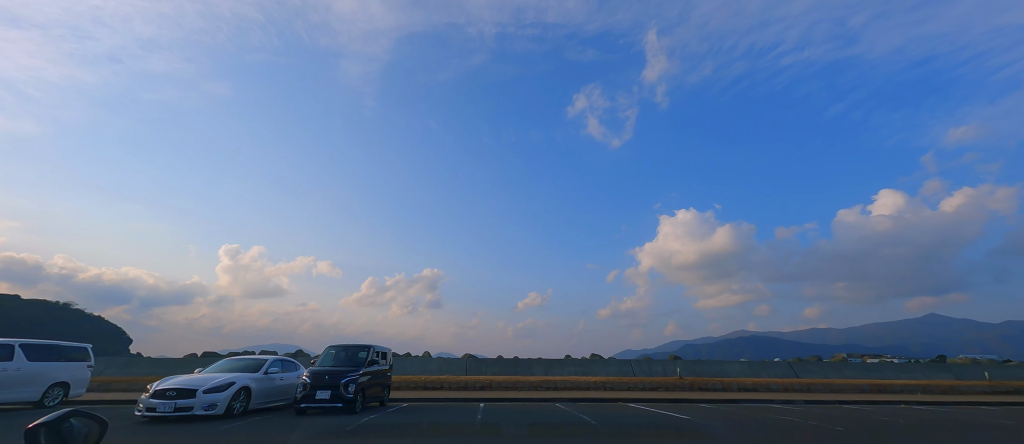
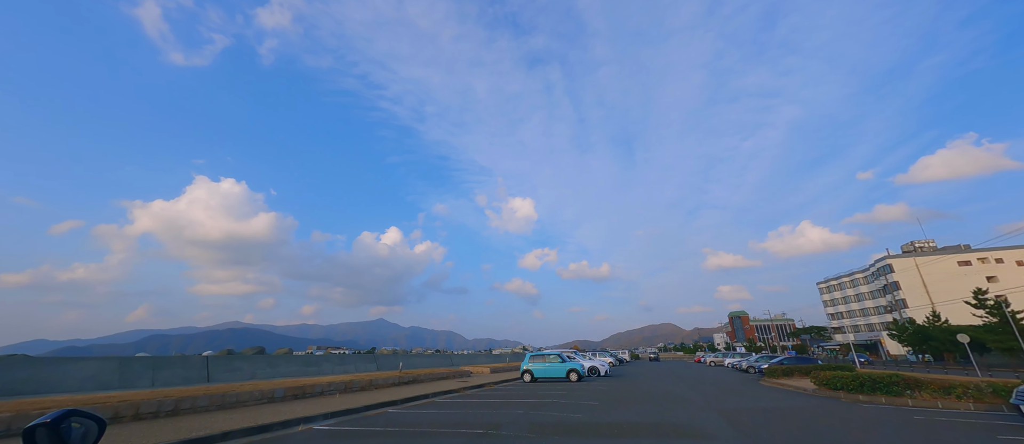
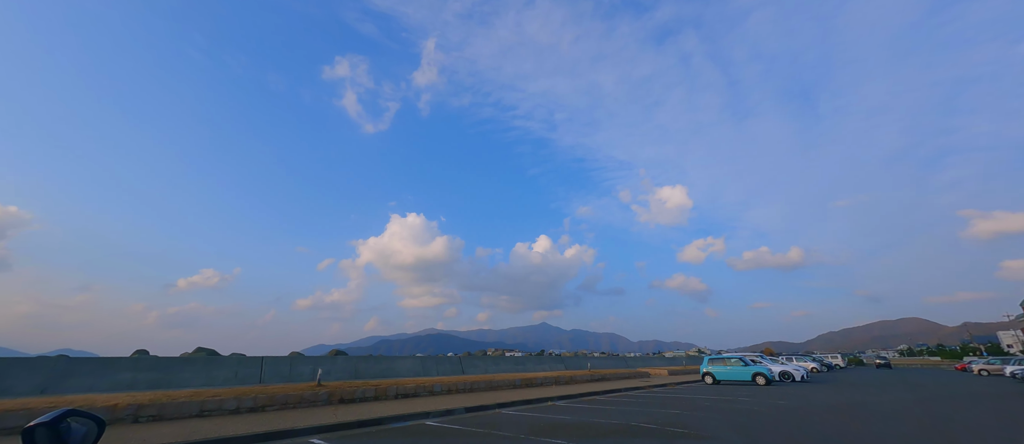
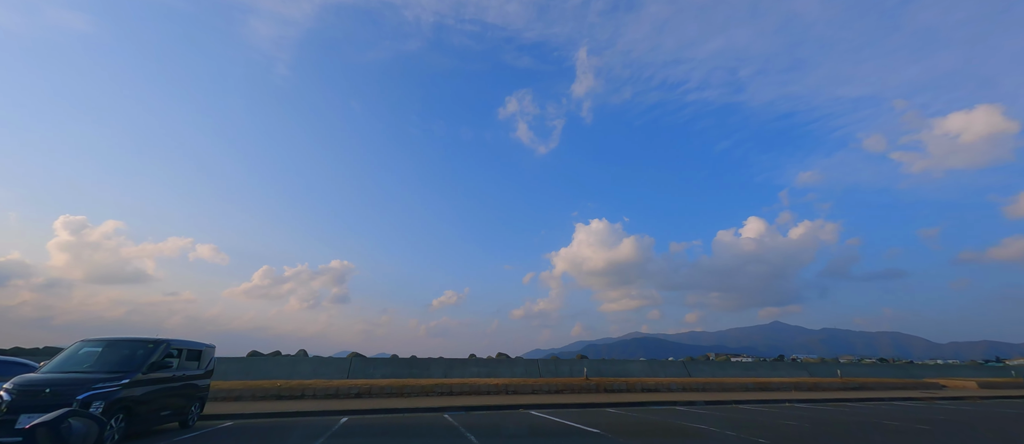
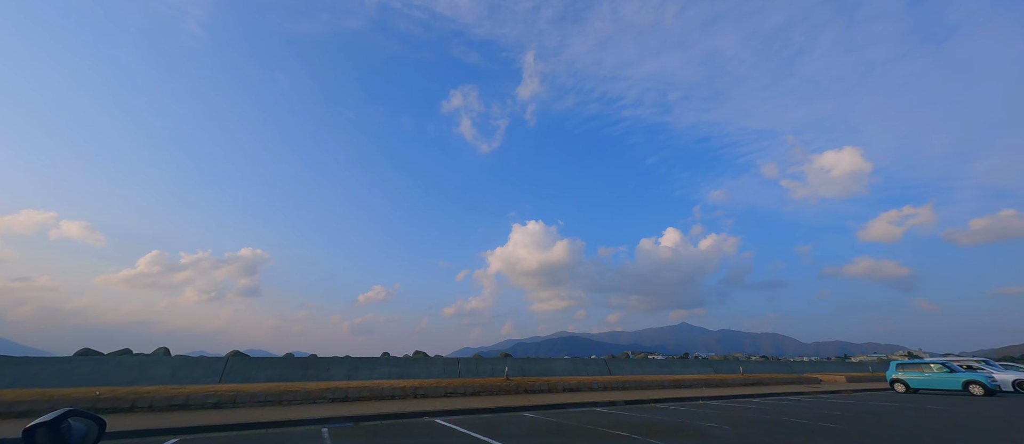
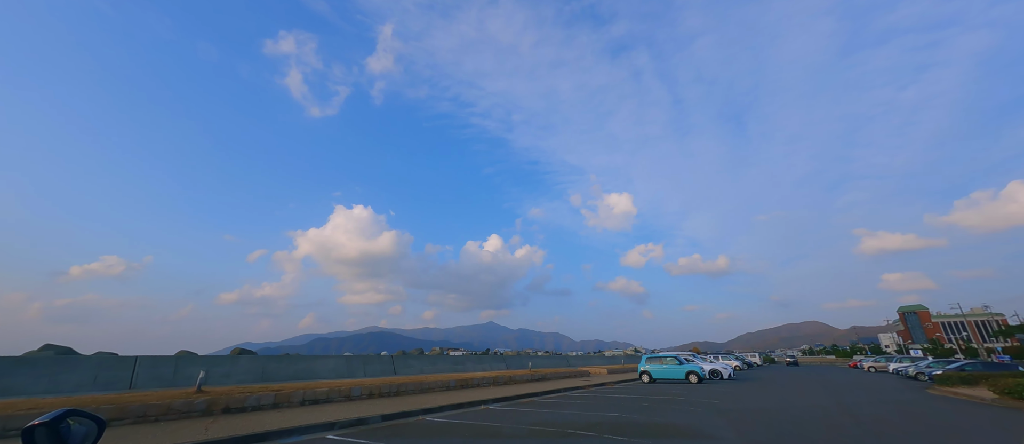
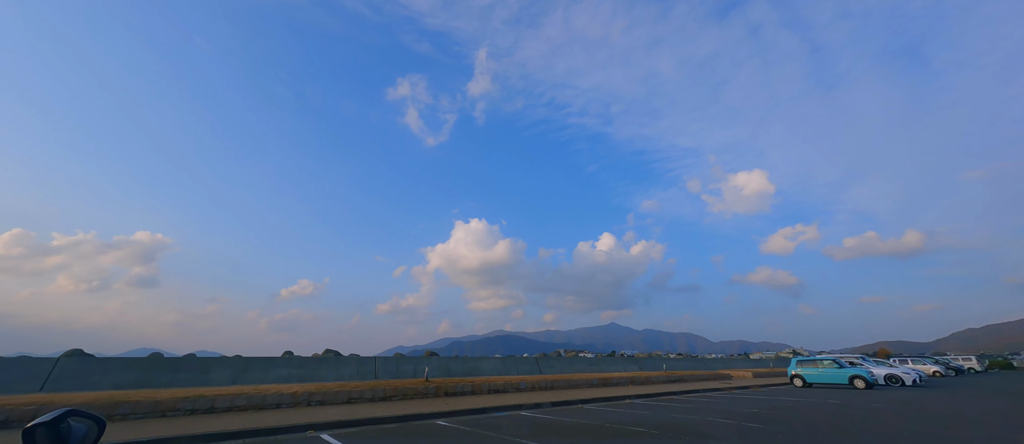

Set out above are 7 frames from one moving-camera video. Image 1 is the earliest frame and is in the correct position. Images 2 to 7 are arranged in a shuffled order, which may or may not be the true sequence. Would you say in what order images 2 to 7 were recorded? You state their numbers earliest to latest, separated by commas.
4, 5, 7, 3, 6, 2
